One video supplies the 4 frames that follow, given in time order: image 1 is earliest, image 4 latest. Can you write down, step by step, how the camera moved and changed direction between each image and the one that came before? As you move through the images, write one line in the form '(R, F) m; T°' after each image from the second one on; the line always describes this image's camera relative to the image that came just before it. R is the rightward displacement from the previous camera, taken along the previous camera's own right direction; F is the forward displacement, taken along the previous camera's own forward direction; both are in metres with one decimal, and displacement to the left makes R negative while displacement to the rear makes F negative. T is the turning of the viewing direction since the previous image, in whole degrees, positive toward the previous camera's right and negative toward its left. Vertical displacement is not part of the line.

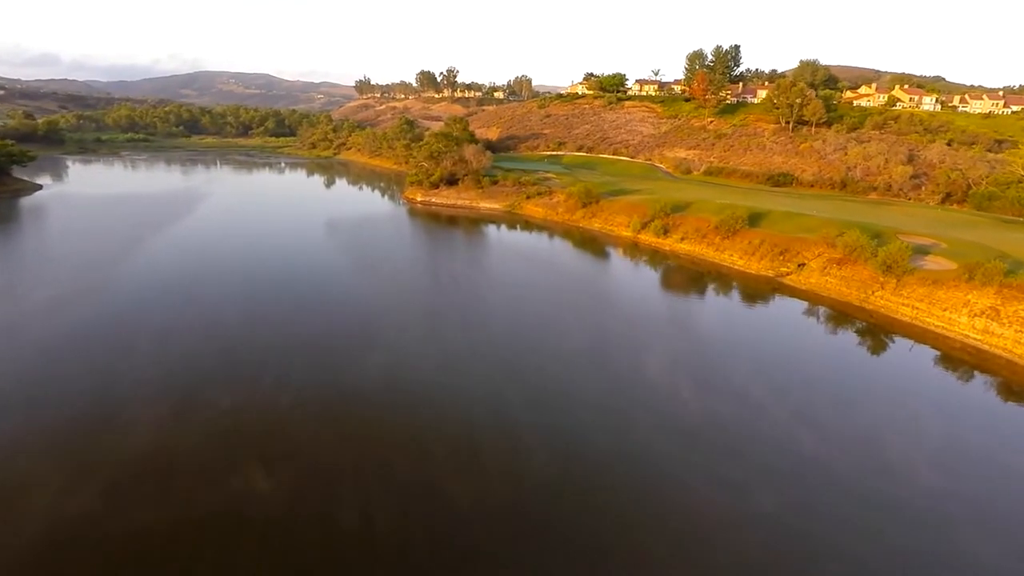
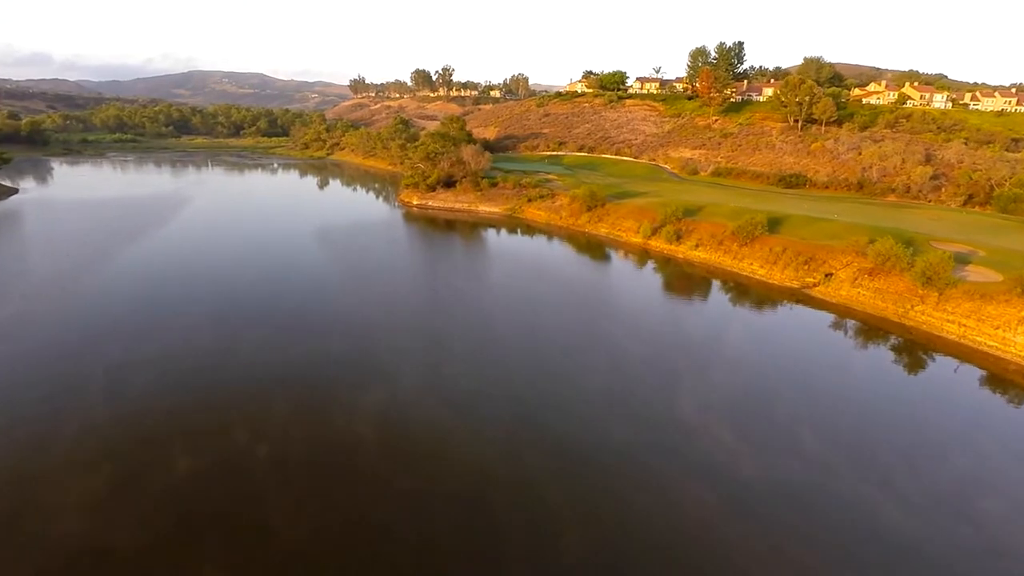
(-0.4, +2.0) m; 0°
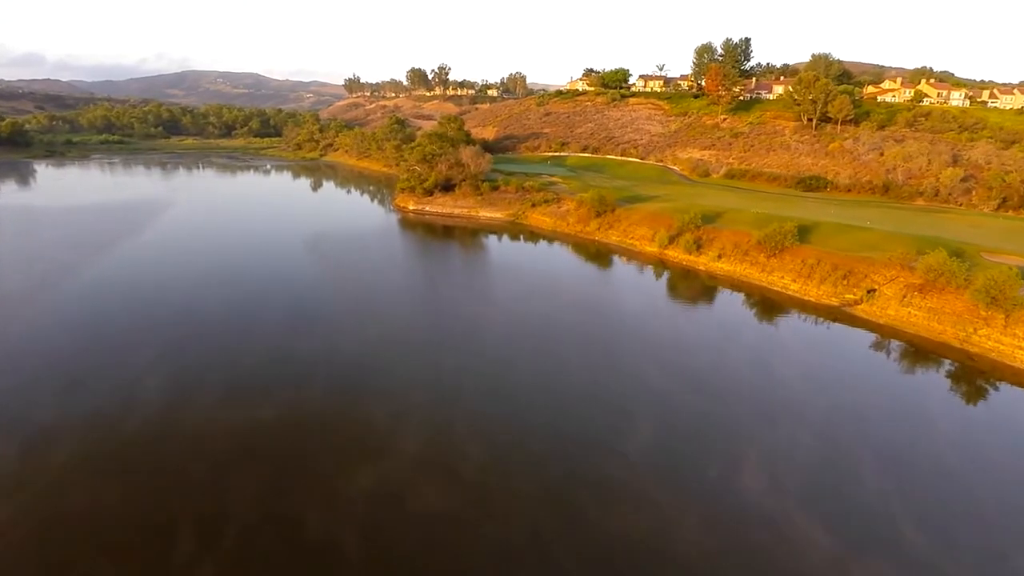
(-0.5, +2.5) m; 0°
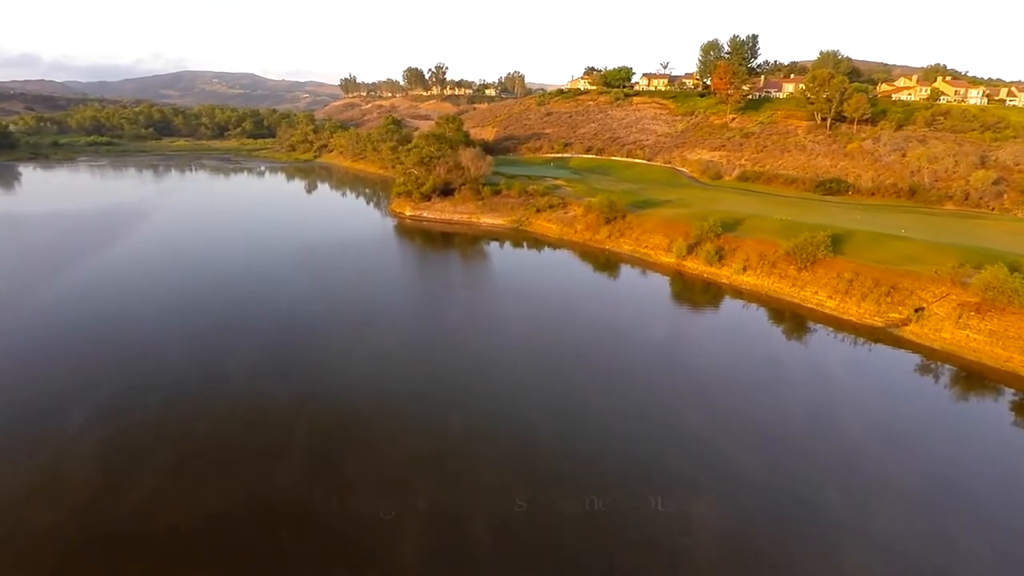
(-0.4, +2.2) m; 0°
